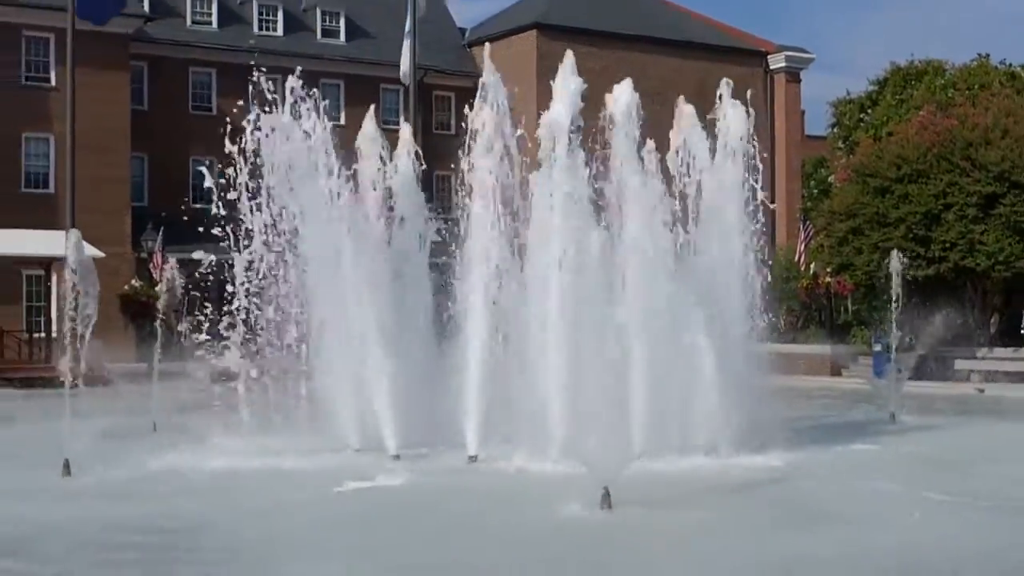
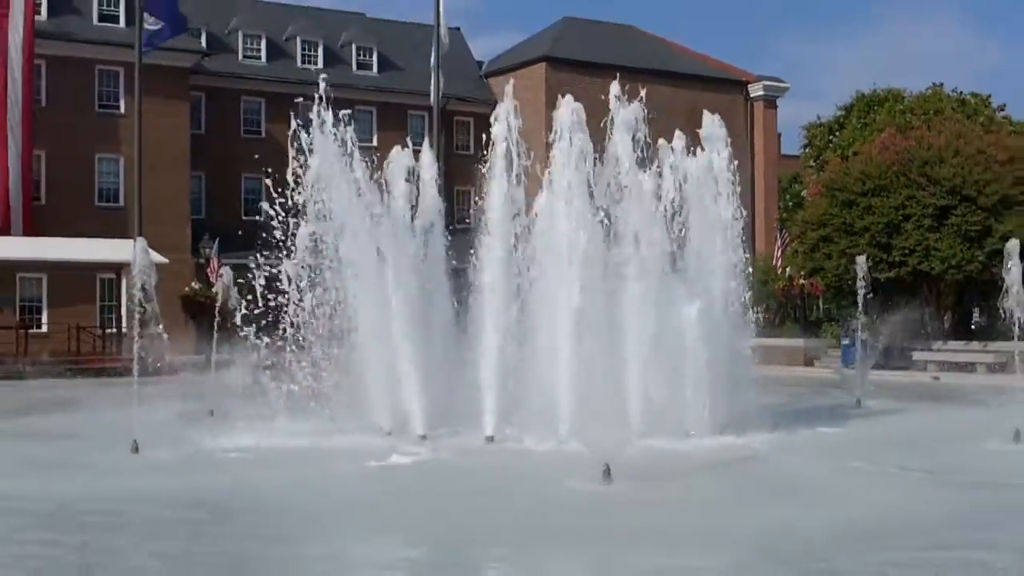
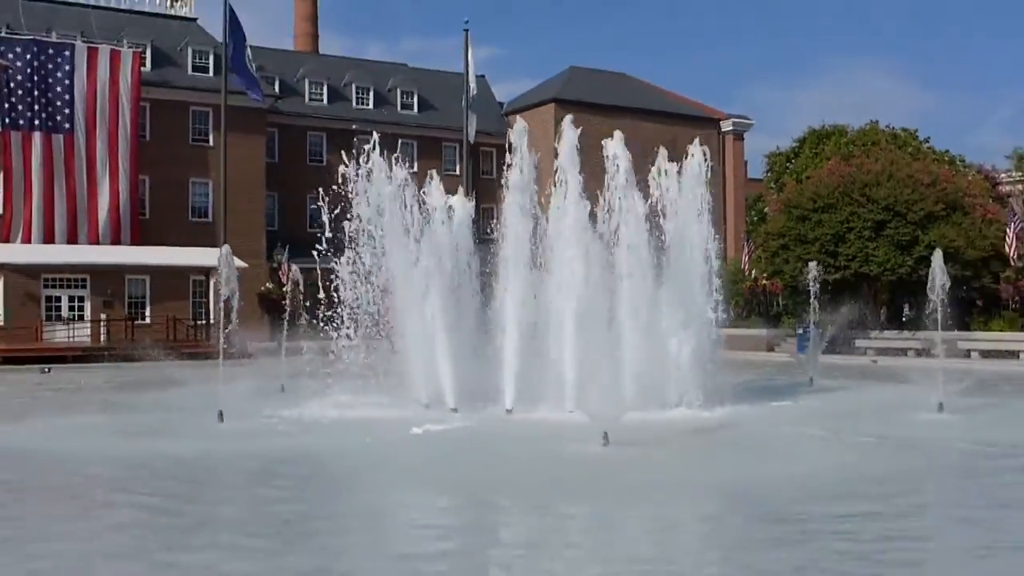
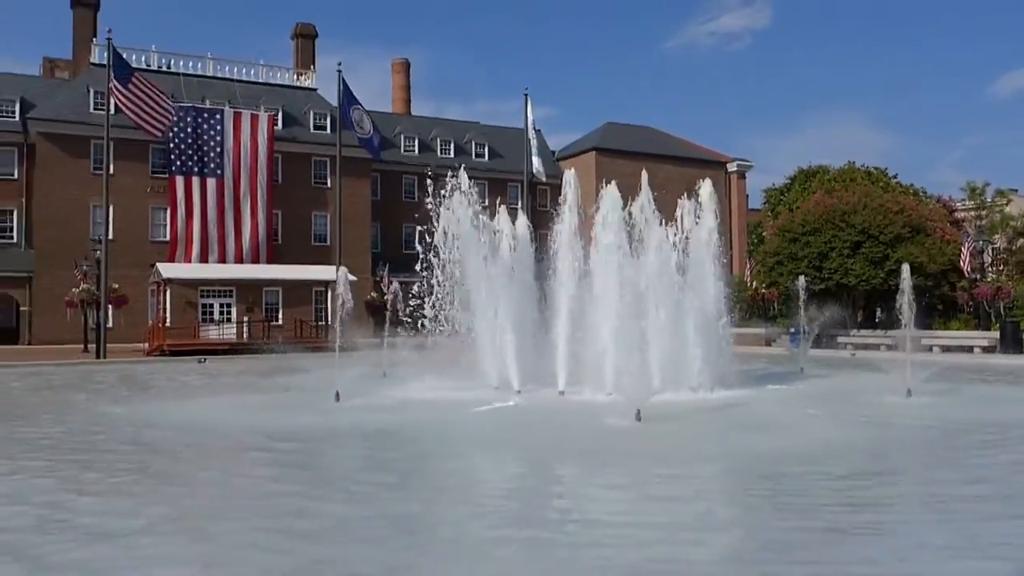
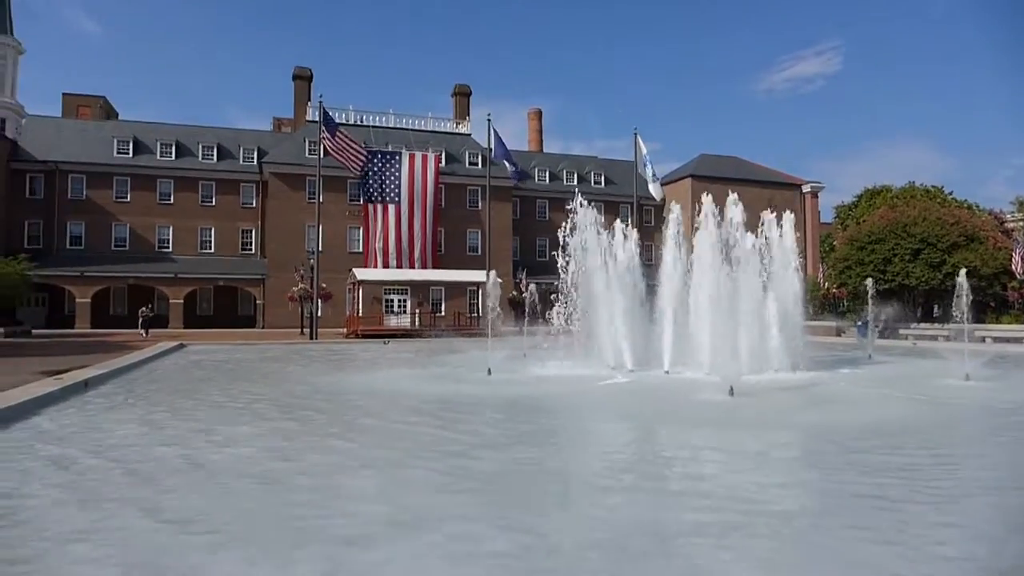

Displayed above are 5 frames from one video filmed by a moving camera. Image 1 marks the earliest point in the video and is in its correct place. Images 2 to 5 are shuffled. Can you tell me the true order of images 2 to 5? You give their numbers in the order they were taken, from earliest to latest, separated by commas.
2, 3, 4, 5
